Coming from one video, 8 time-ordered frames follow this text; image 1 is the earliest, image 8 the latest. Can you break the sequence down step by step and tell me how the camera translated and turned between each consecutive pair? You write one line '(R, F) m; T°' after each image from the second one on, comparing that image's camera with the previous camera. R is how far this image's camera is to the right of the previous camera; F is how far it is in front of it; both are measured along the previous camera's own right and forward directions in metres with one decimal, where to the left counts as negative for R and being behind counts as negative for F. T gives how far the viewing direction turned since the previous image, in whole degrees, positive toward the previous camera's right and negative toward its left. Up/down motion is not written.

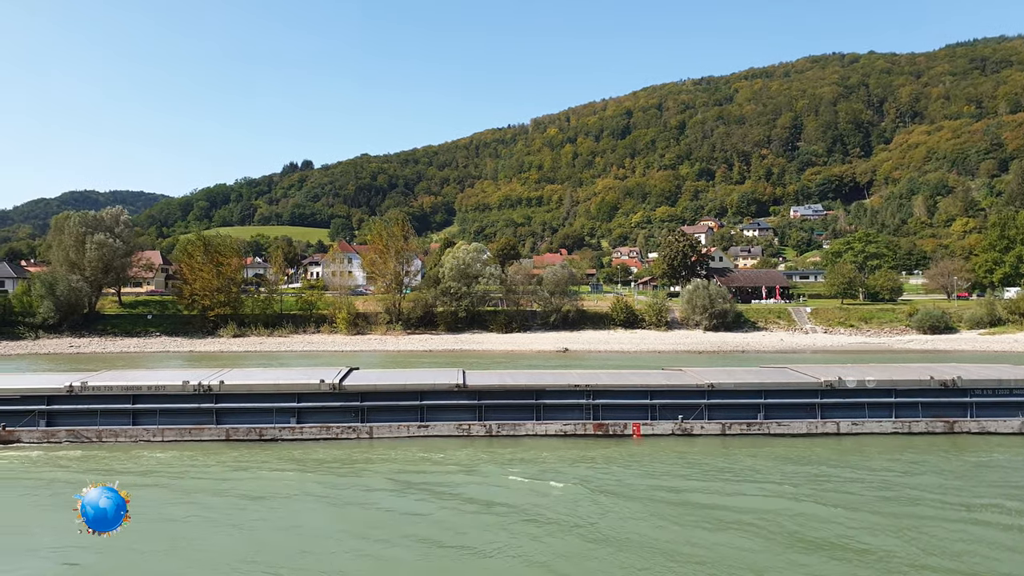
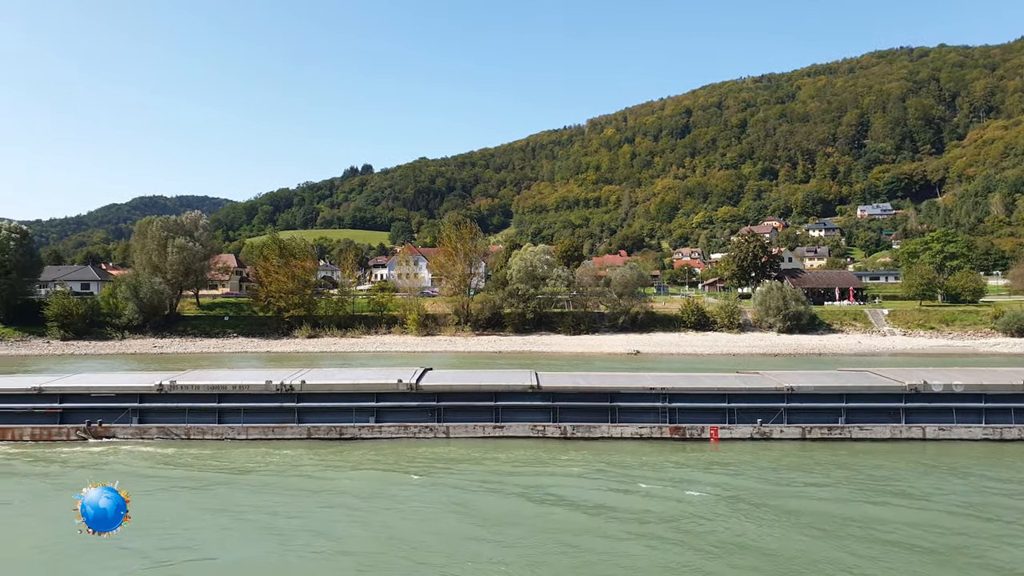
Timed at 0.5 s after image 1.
(-0.5, -0.1) m; -4°
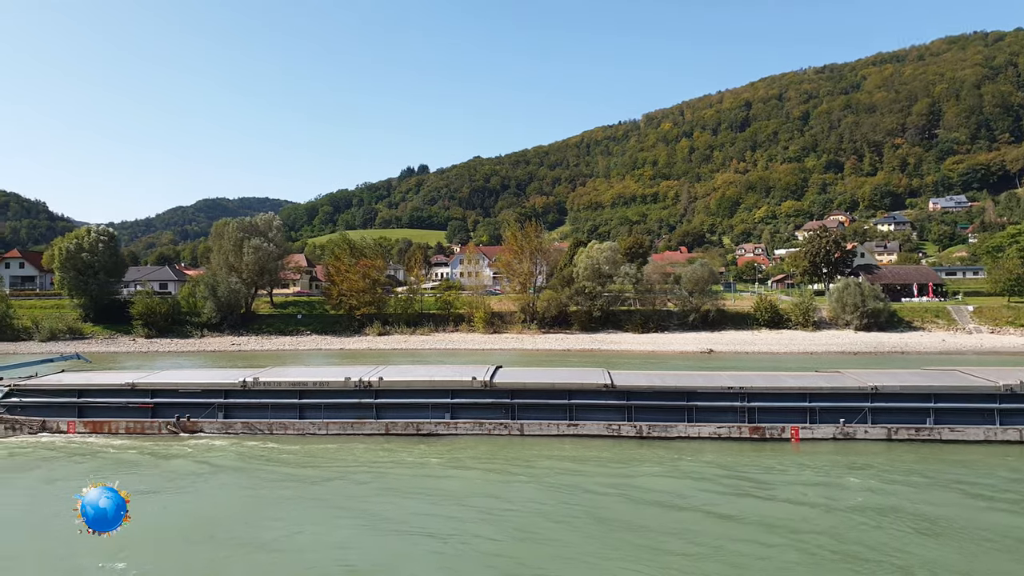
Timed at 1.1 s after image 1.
(-0.6, 0.0) m; -4°
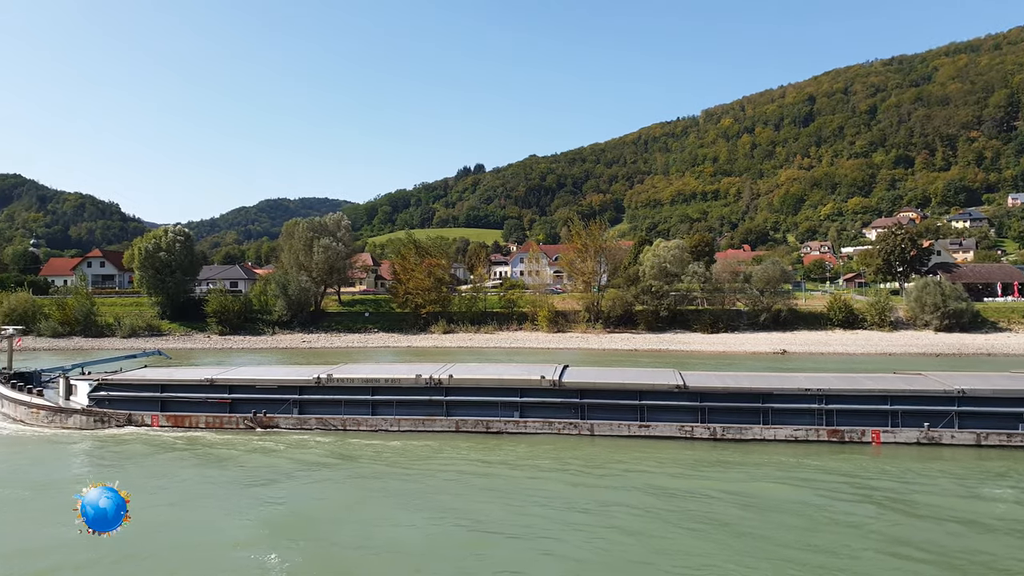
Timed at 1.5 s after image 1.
(-0.4, 0.0) m; -4°
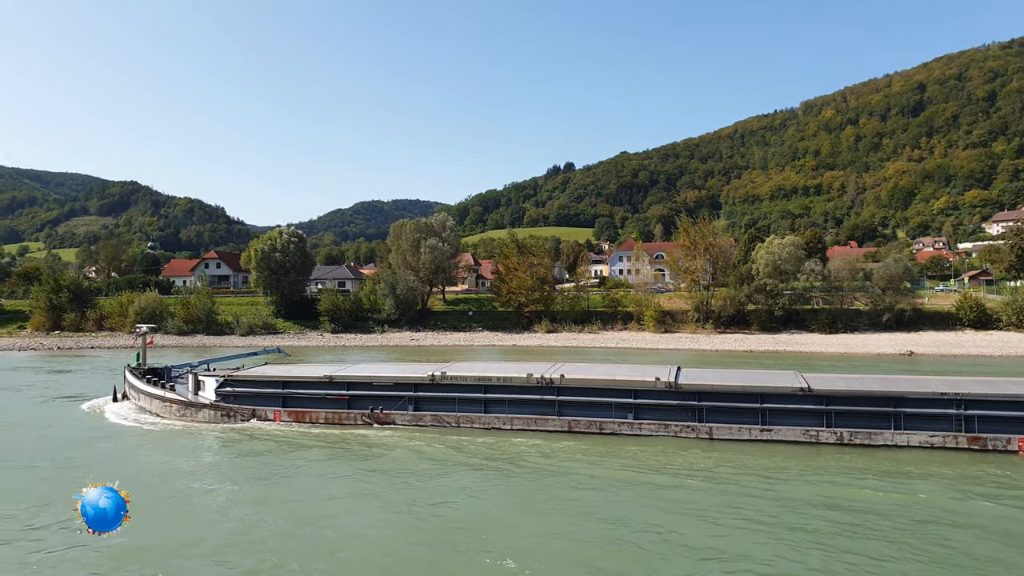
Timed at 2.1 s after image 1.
(-0.7, +0.1) m; -6°
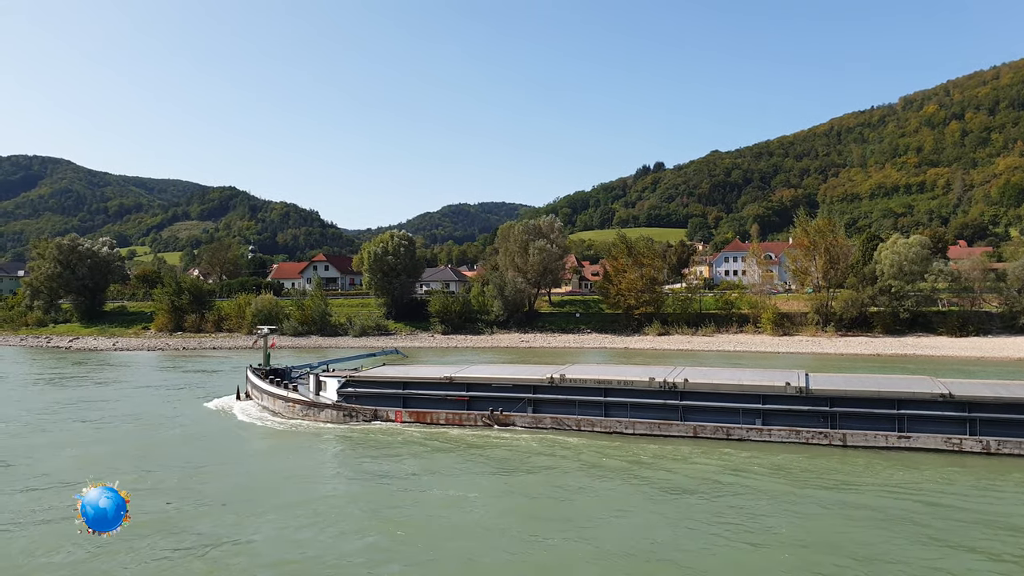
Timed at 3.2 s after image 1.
(-1.1, +0.1) m; -6°
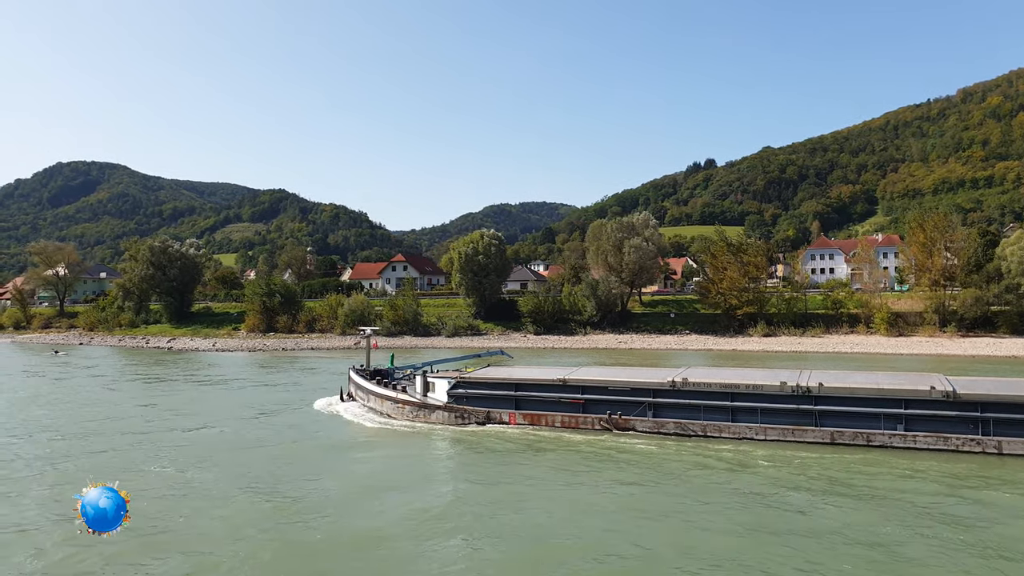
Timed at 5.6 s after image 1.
(-2.2, +0.6) m; -3°
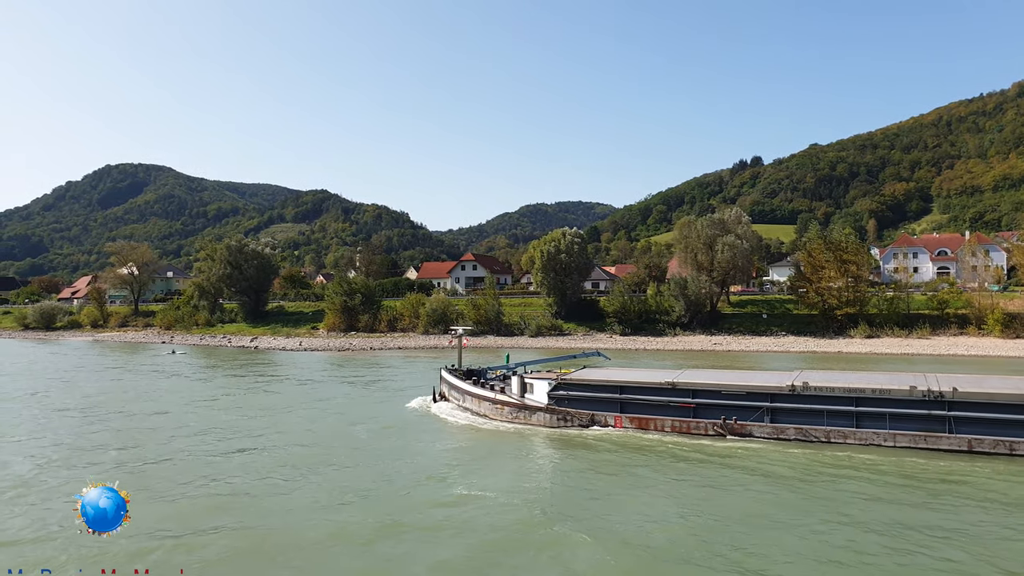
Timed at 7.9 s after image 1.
(-2.1, +0.6) m; -3°
